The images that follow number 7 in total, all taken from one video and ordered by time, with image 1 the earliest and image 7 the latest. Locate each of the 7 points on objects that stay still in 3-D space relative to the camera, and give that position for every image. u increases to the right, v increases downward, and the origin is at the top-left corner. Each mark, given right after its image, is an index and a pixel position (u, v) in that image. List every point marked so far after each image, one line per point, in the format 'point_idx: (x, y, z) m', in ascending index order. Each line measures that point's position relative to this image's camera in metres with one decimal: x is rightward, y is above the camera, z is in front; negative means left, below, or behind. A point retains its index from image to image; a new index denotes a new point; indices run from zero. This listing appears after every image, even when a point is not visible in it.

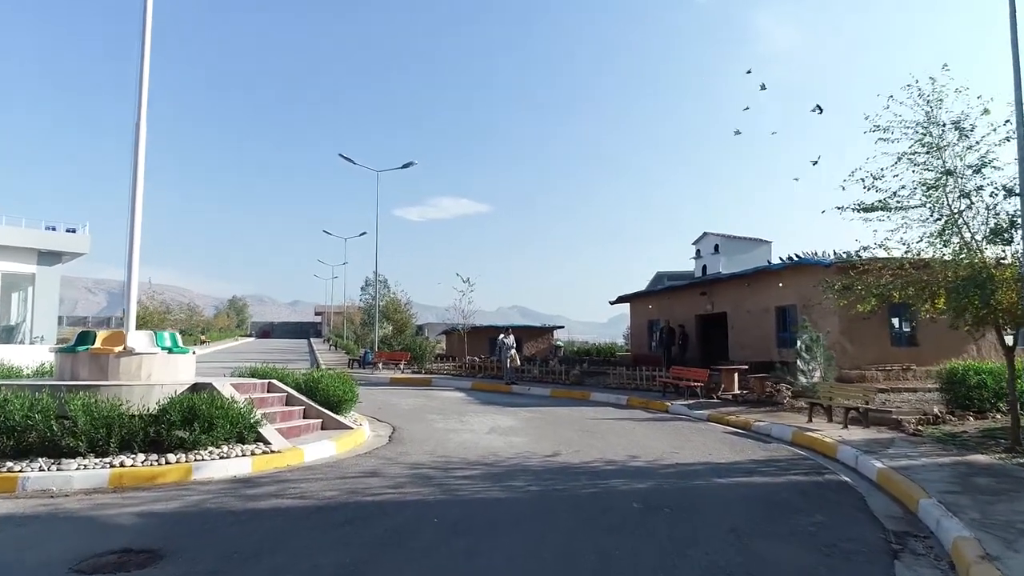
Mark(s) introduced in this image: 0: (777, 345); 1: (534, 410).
0: (+7.3, -1.6, +20.0) m
1: (+0.5, -2.5, +14.8) m
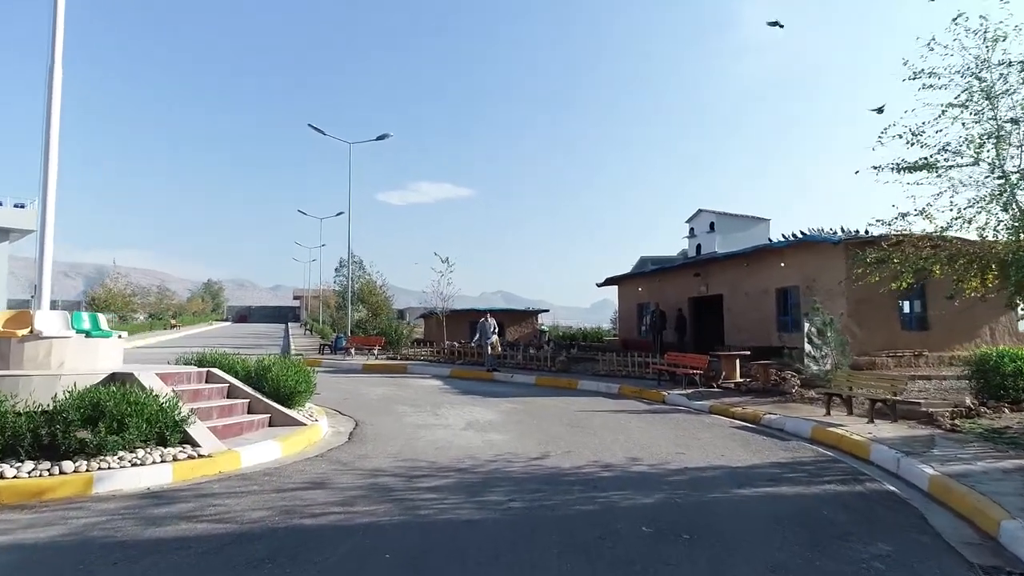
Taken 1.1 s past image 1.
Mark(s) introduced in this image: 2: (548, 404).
0: (+6.8, -1.1, +18.7) m
1: (+0.1, -2.1, +13.3) m
2: (+0.6, -2.1, +12.8) m
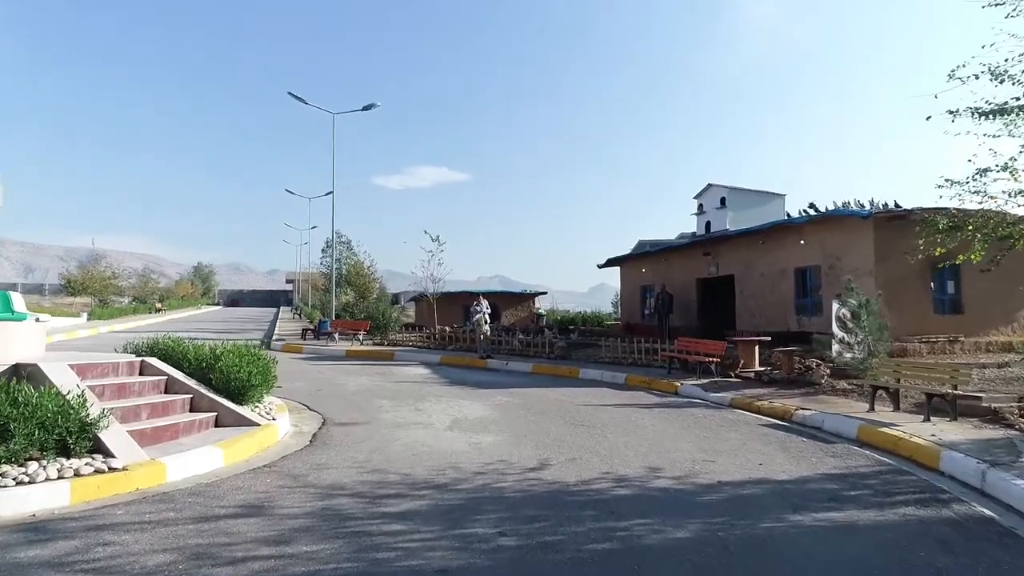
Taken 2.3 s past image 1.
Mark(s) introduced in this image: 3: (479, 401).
0: (+6.7, -0.6, +17.2) m
1: (0.0, -1.7, +11.8) m
2: (+0.5, -1.7, +11.3) m
3: (-0.5, -1.7, +11.0) m
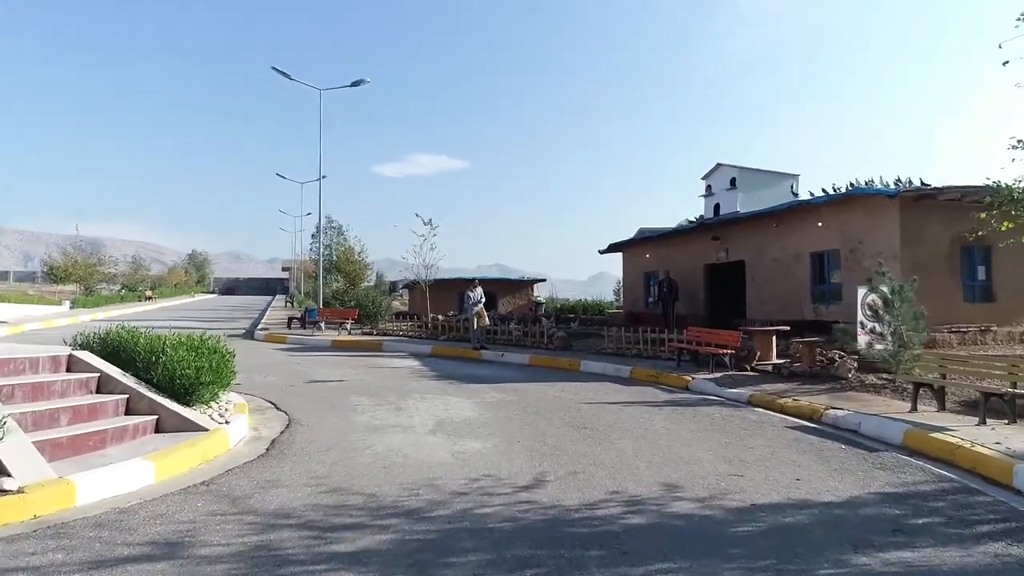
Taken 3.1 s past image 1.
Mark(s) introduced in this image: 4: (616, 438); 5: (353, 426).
0: (+6.6, -0.3, +16.0) m
1: (-0.1, -1.5, +10.6) m
2: (+0.5, -1.5, +10.2) m
3: (-0.6, -1.5, +9.8) m
4: (+1.0, -1.5, +7.3) m
5: (-1.8, -1.5, +8.0) m
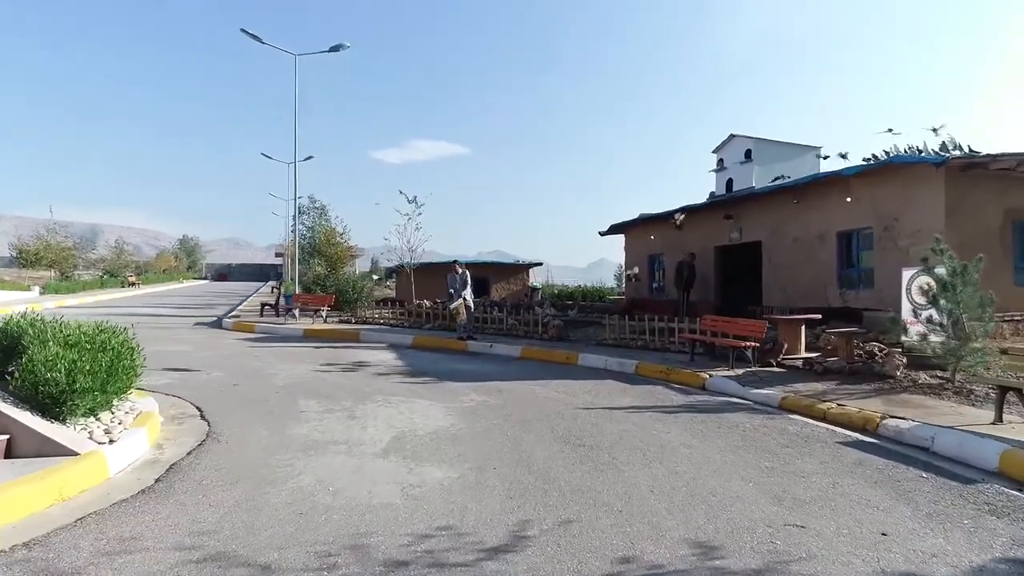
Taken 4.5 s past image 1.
0: (+6.4, +0.1, +14.3) m
1: (-0.3, -1.2, +8.9) m
2: (+0.3, -1.3, +8.5) m
3: (-0.8, -1.3, +8.1) m
4: (+0.8, -1.3, +5.5) m
5: (-1.9, -1.3, +6.2) m
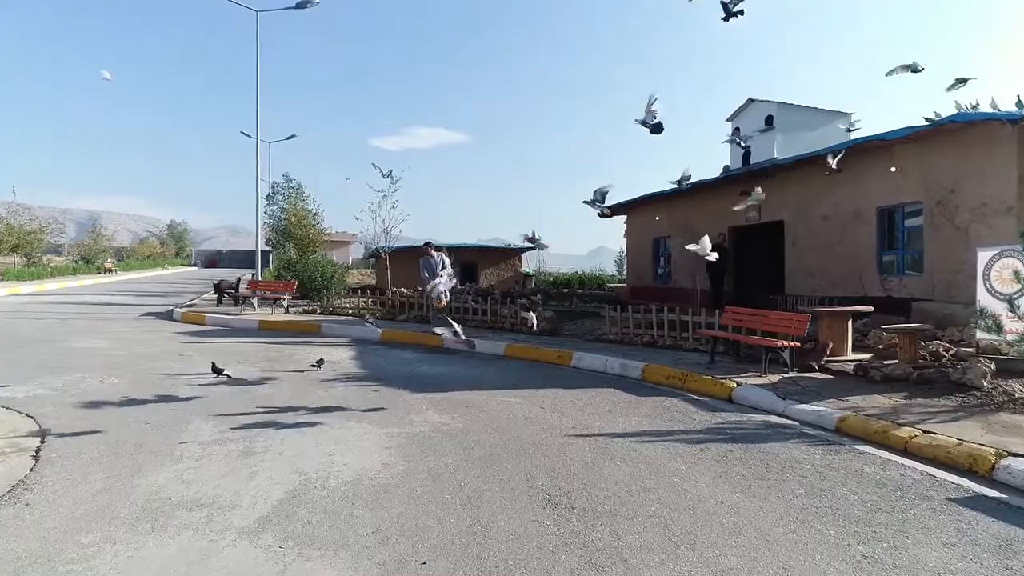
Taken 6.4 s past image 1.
0: (+6.2, +0.3, +12.2) m
1: (-0.5, -1.1, +6.8) m
2: (0.0, -1.1, +6.4) m
3: (-1.1, -1.1, +6.0) m
4: (+0.6, -1.2, +3.4) m
5: (-2.2, -1.2, +4.2) m
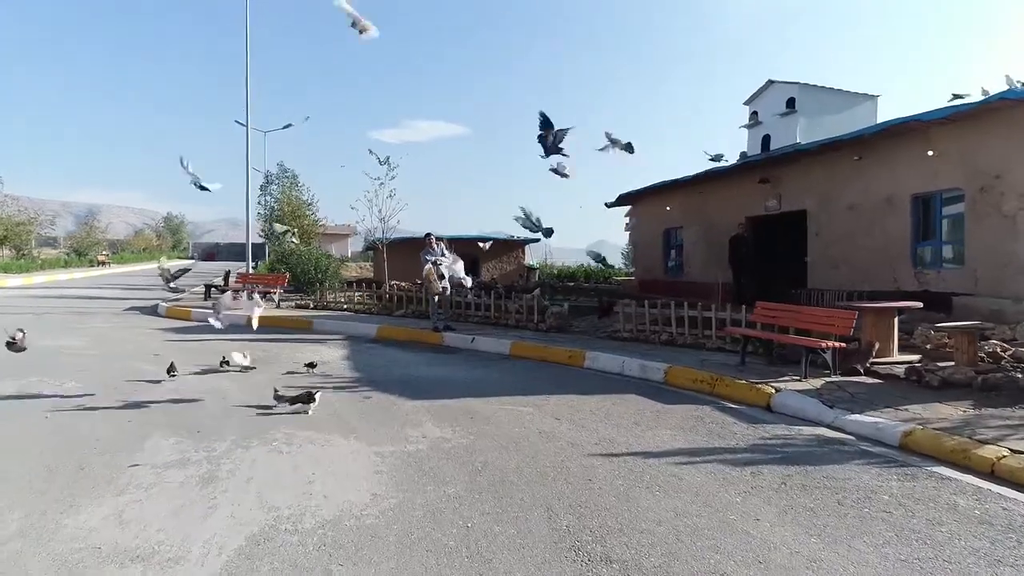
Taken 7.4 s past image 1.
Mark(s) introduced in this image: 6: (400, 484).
0: (+6.3, +0.4, +11.3) m
1: (-0.5, -1.0, +5.9) m
2: (+0.1, -1.1, +5.5) m
3: (-1.0, -1.1, +5.1) m
4: (+0.7, -1.2, +2.6) m
5: (-2.1, -1.2, +3.3) m
6: (-0.6, -1.1, +4.2) m
